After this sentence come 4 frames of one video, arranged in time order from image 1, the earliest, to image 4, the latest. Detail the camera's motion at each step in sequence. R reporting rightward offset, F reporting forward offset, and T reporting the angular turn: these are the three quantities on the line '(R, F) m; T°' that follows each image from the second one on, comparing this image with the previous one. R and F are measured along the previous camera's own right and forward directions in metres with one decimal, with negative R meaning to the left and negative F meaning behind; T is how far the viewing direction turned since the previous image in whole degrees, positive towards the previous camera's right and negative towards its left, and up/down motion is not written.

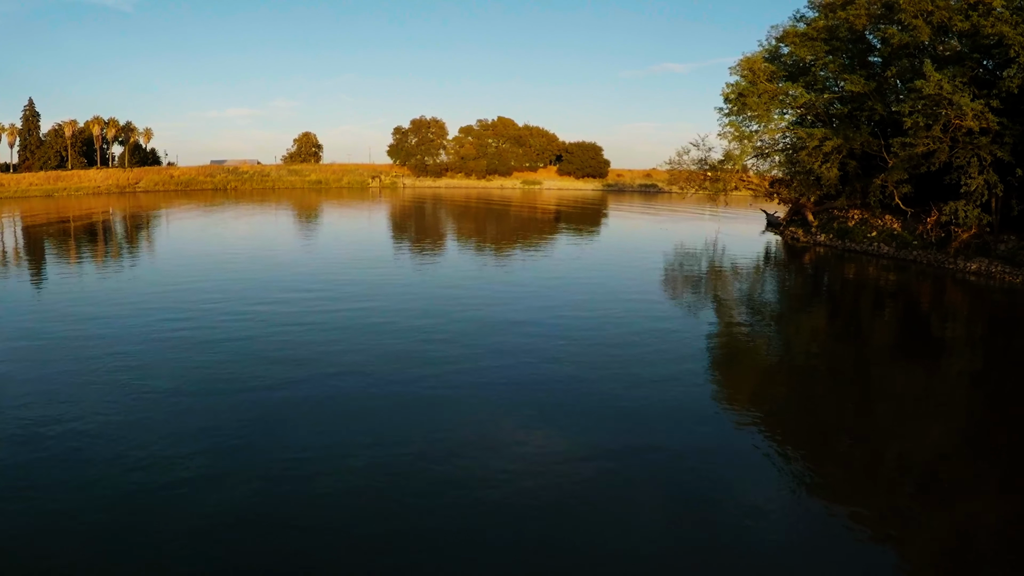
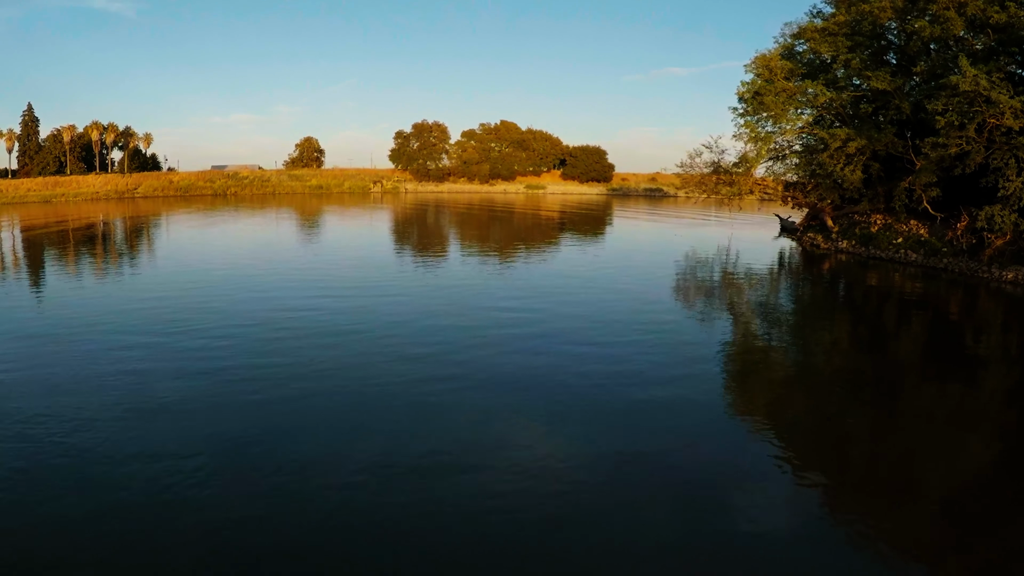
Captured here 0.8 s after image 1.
(0.0, +0.6) m; 0°
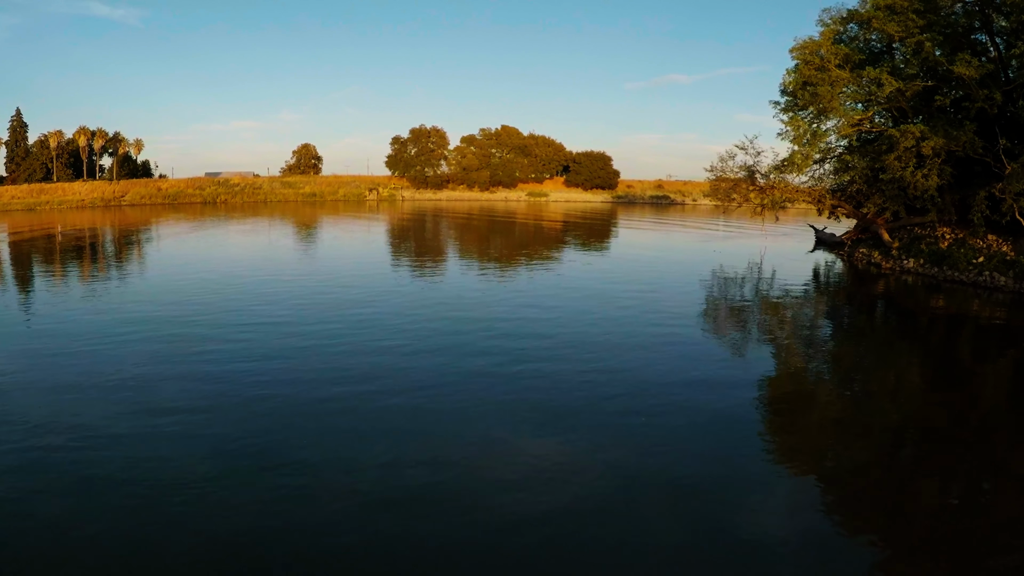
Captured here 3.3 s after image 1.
(0.0, +1.9) m; 0°
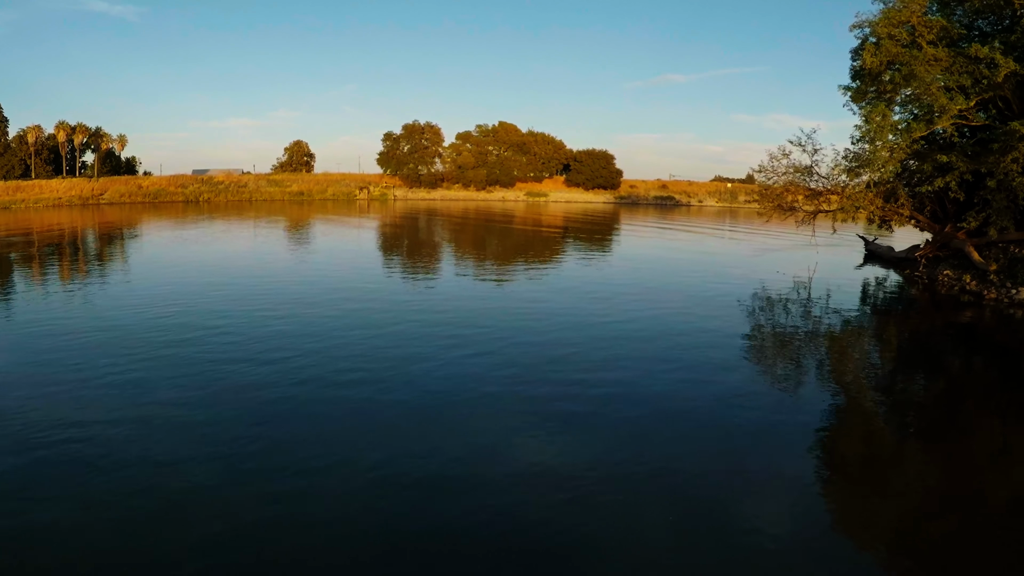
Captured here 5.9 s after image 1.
(-0.1, +2.0) m; 0°
